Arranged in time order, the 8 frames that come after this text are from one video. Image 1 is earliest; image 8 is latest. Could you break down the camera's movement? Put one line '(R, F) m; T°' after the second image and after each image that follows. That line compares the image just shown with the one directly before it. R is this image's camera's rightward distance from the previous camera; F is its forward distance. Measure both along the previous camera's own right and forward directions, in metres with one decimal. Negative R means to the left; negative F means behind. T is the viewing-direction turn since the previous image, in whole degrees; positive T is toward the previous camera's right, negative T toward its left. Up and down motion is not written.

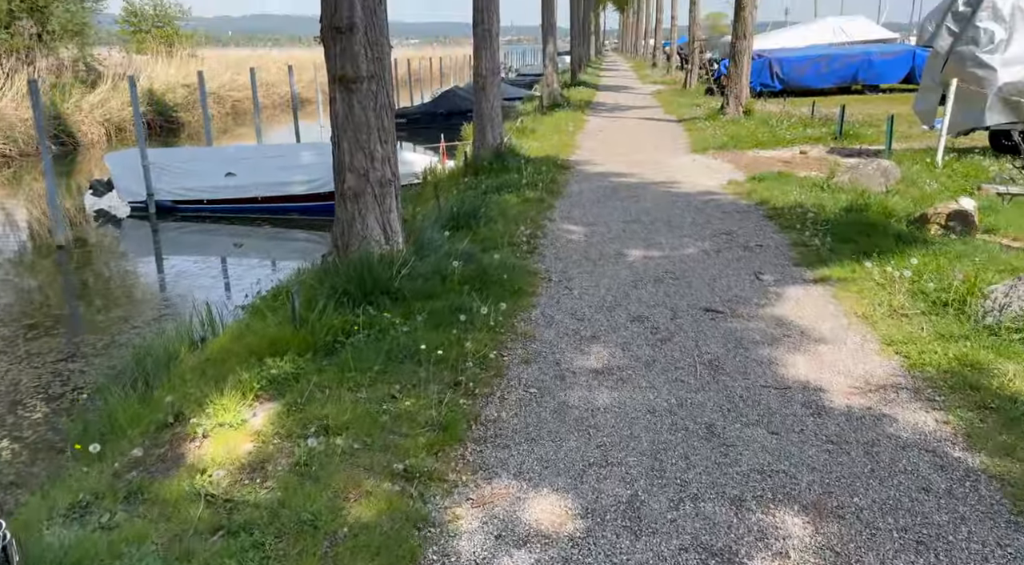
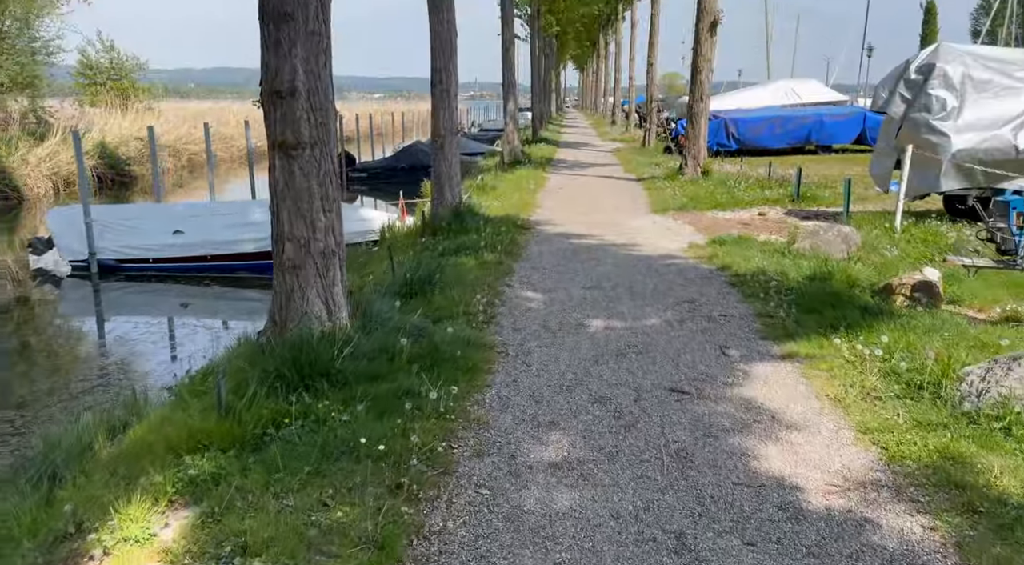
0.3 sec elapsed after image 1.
(+0.1, +0.3) m; +3°
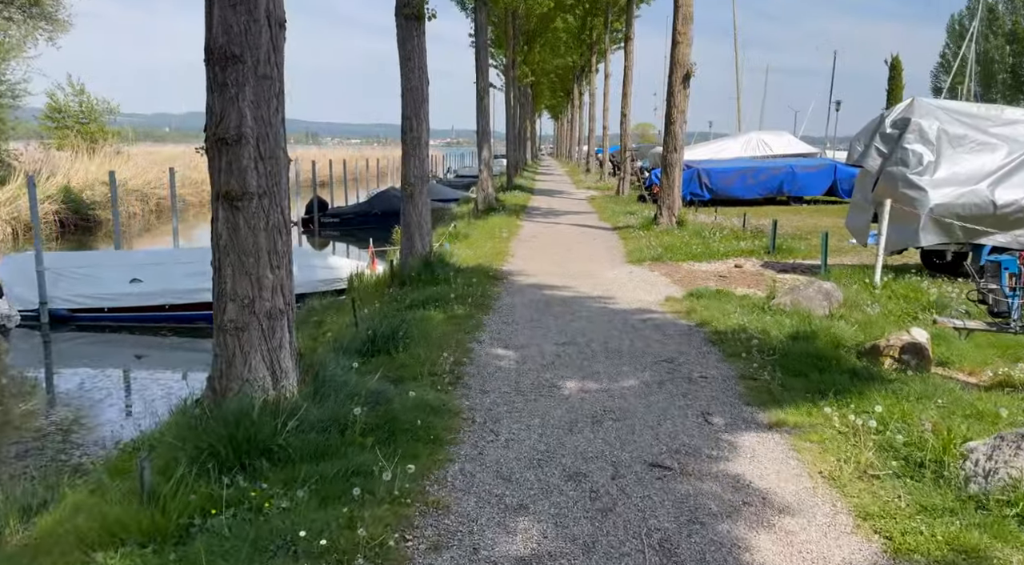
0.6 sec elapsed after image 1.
(0.0, +0.4) m; +2°
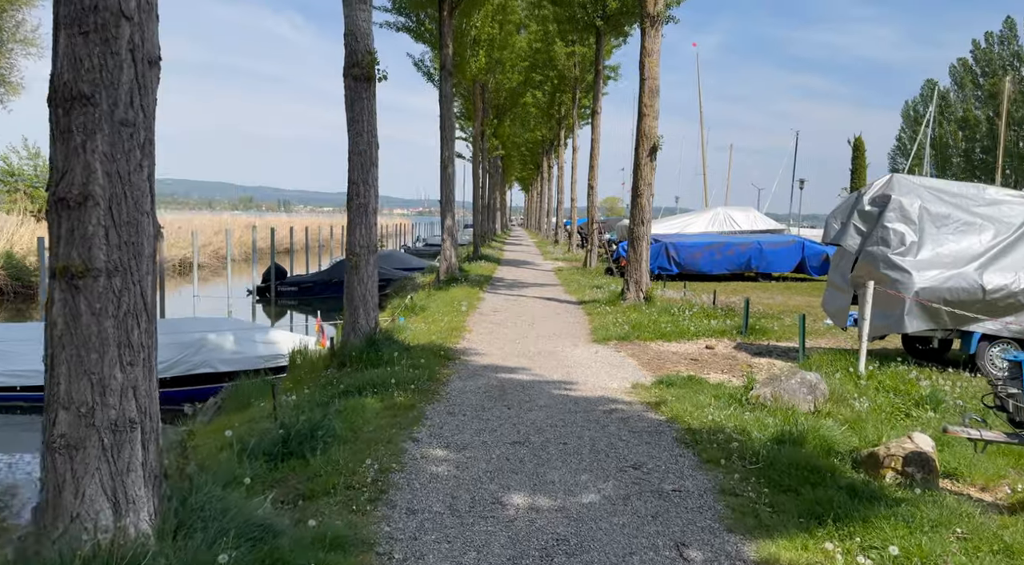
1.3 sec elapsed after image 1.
(+0.2, +1.0) m; +2°
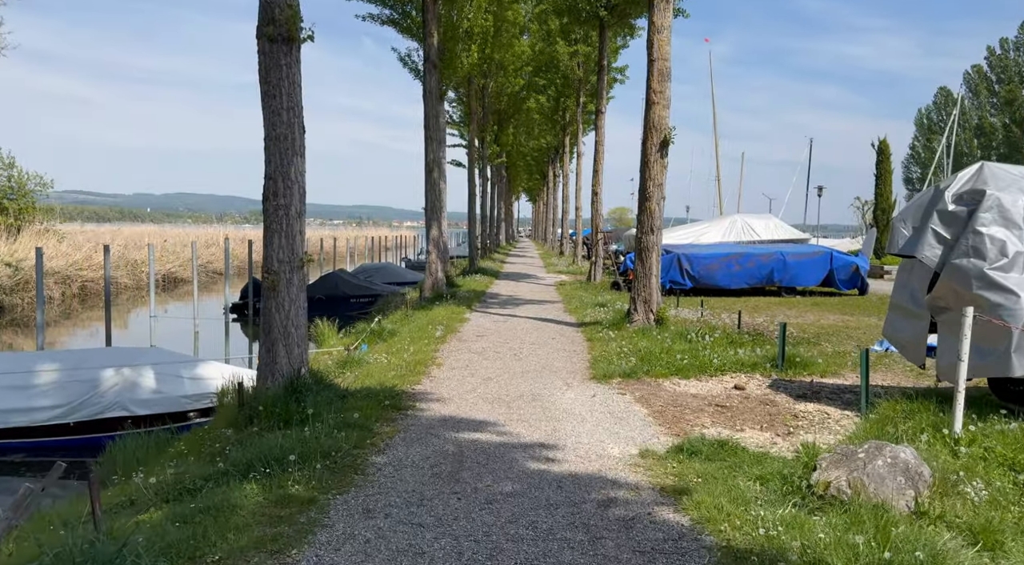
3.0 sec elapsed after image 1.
(+0.4, +2.5) m; -1°
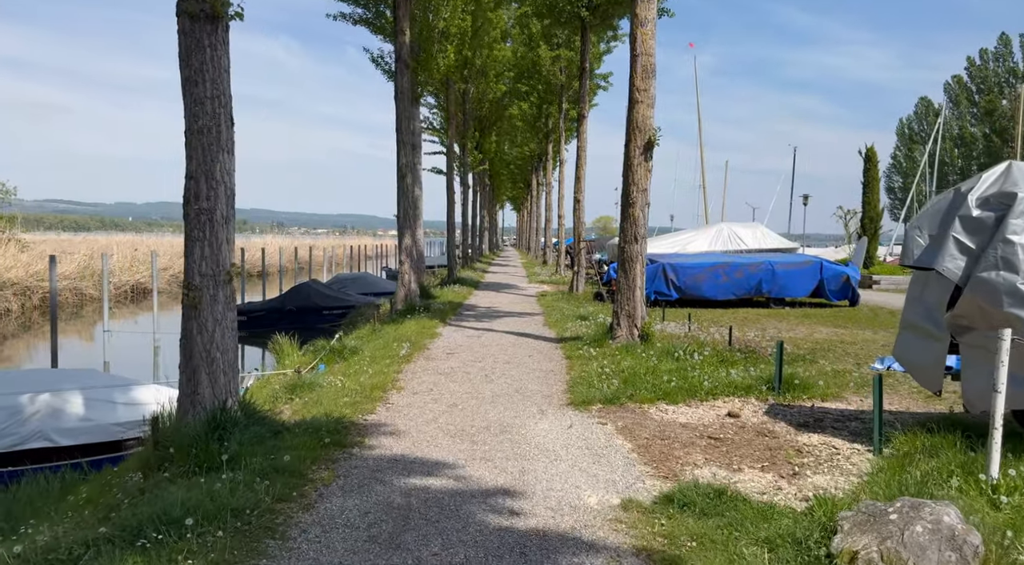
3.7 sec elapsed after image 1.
(+0.2, +1.1) m; +1°
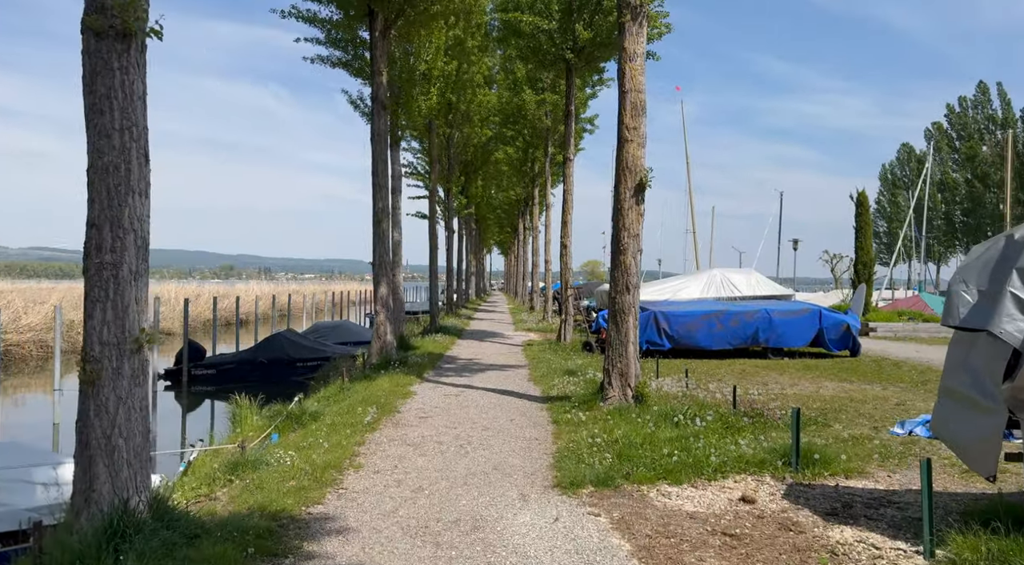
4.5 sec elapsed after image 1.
(+0.1, +1.2) m; +1°
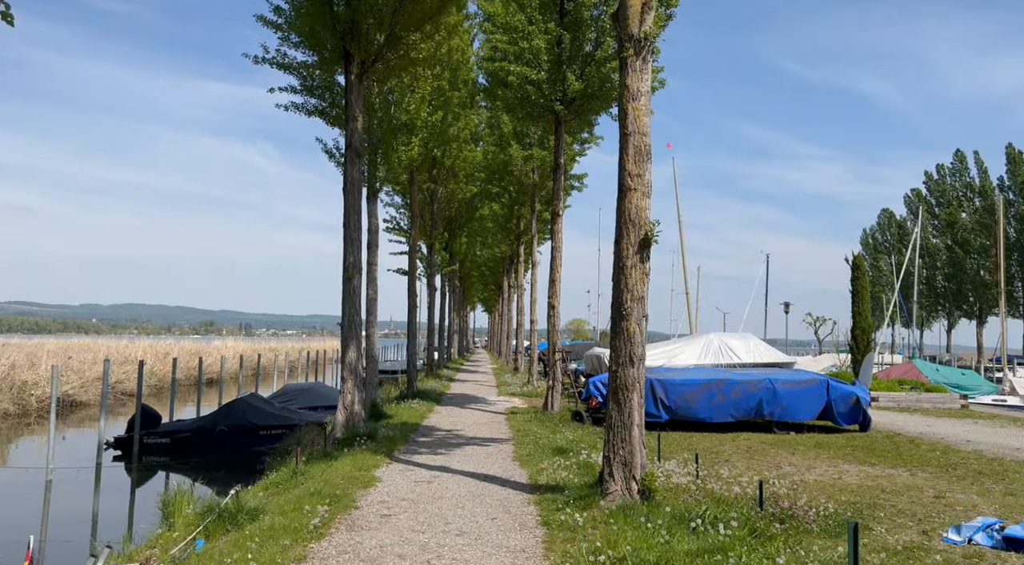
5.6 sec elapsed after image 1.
(0.0, +1.7) m; +1°
